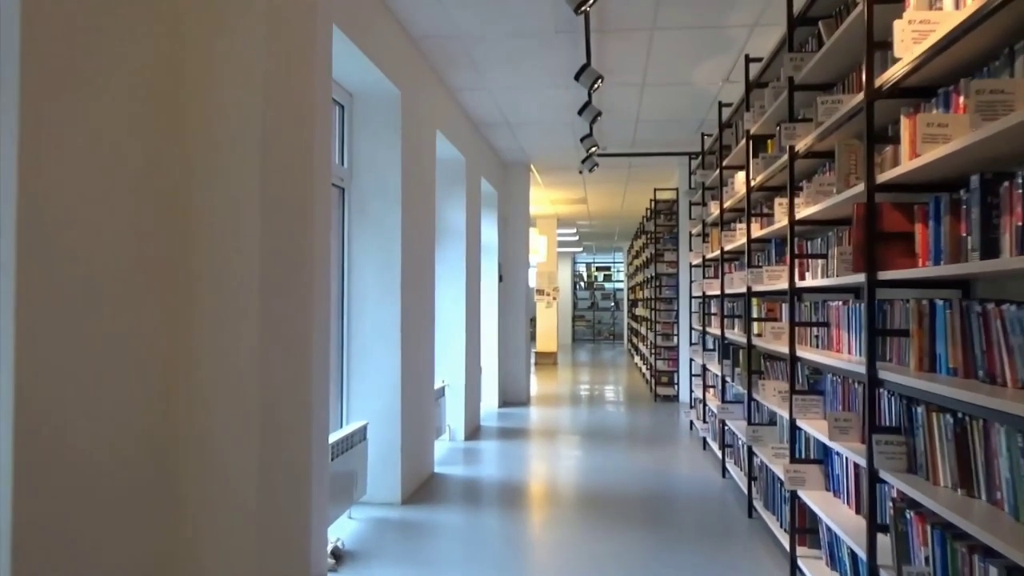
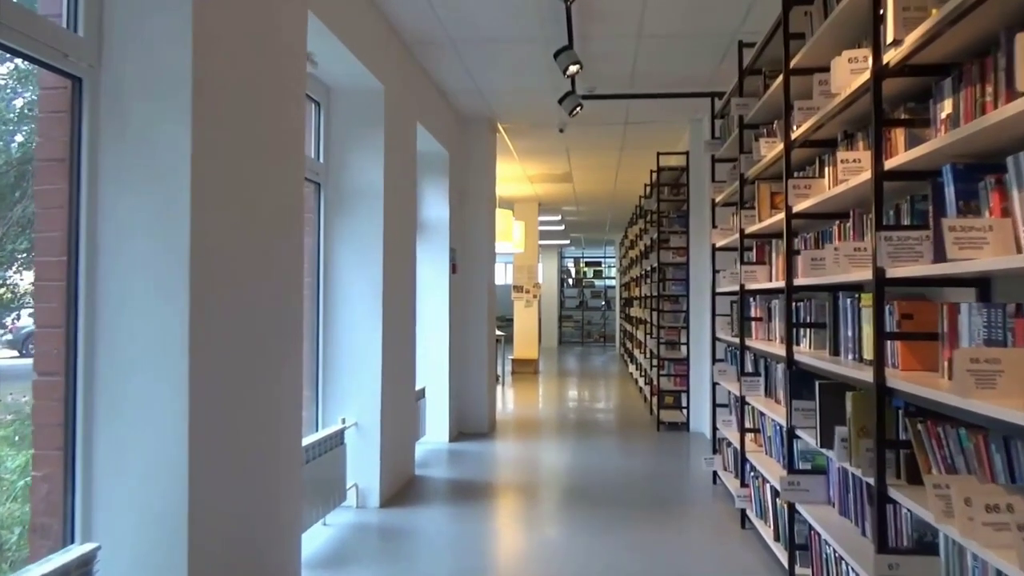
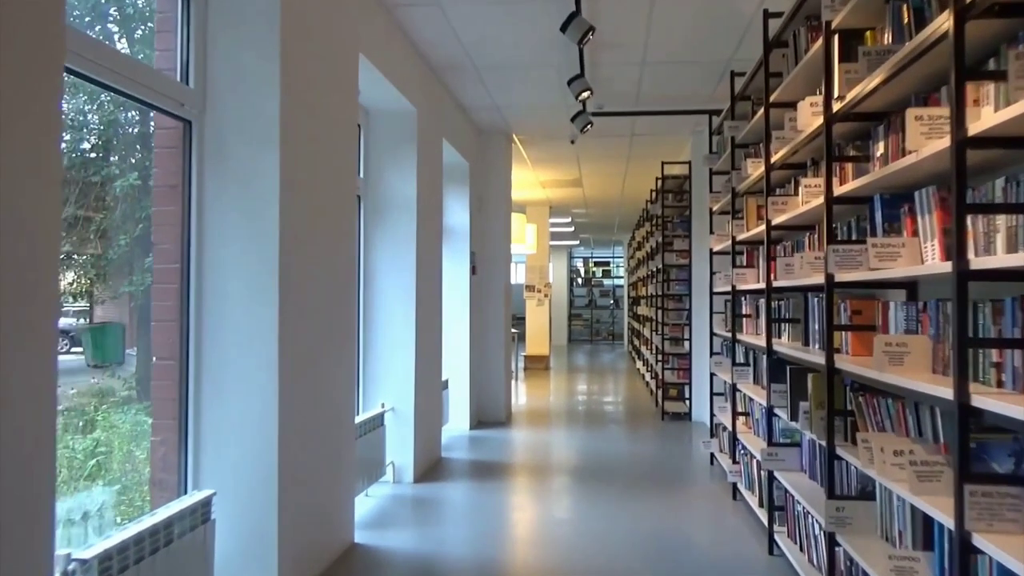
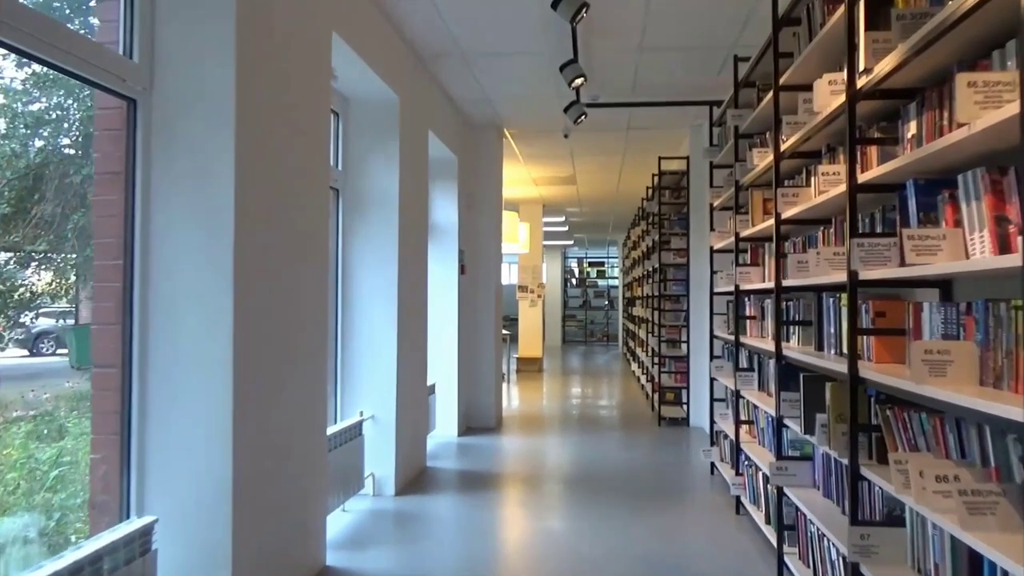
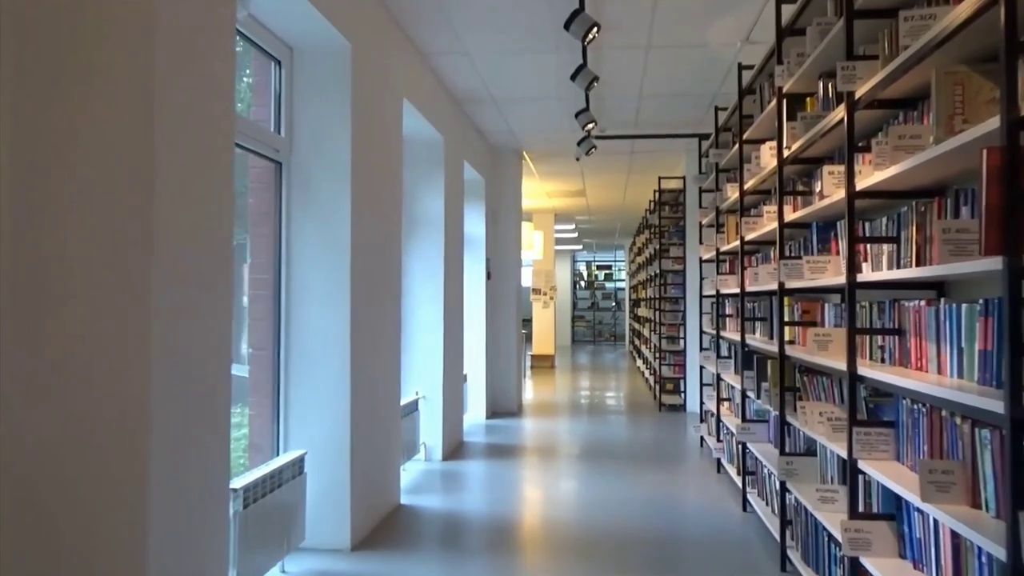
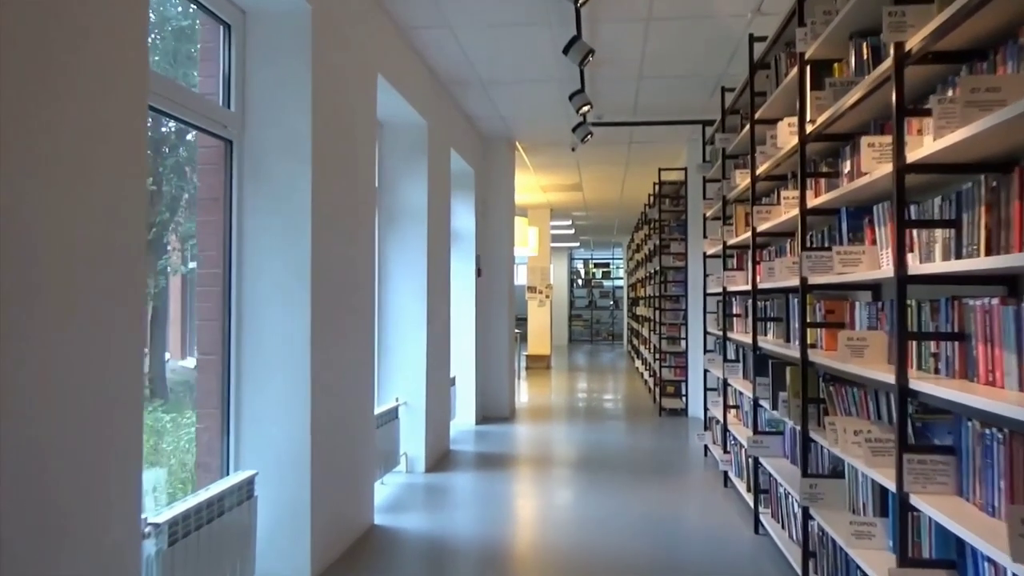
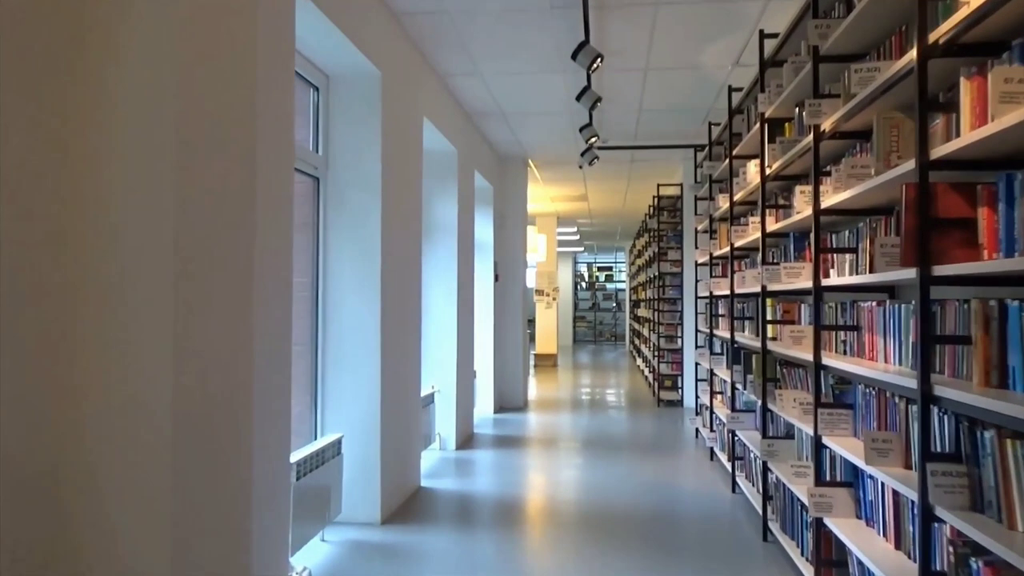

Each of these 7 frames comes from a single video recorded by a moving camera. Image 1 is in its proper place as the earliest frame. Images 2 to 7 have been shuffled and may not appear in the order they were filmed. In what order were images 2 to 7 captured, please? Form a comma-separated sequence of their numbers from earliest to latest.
7, 5, 6, 3, 4, 2
